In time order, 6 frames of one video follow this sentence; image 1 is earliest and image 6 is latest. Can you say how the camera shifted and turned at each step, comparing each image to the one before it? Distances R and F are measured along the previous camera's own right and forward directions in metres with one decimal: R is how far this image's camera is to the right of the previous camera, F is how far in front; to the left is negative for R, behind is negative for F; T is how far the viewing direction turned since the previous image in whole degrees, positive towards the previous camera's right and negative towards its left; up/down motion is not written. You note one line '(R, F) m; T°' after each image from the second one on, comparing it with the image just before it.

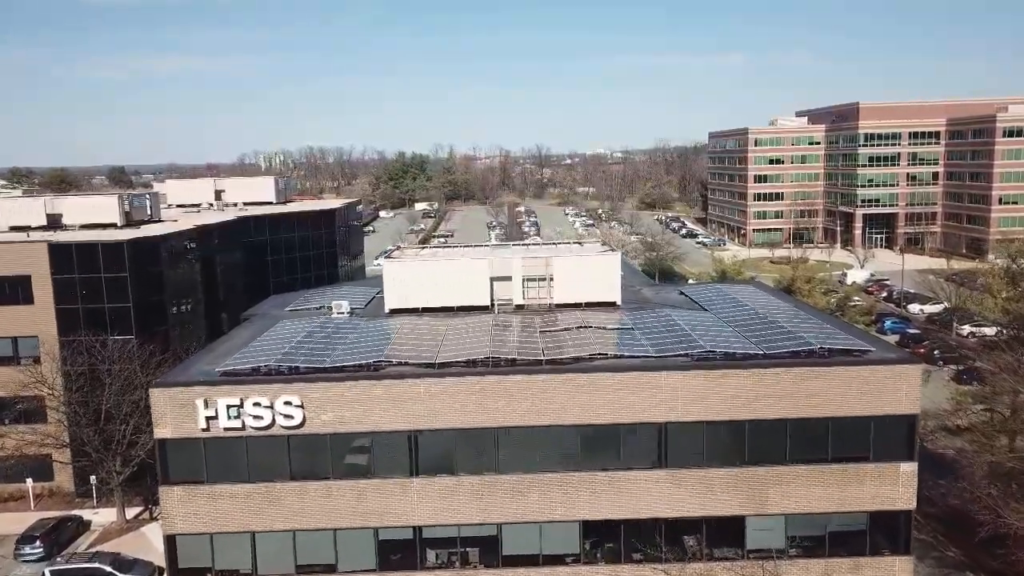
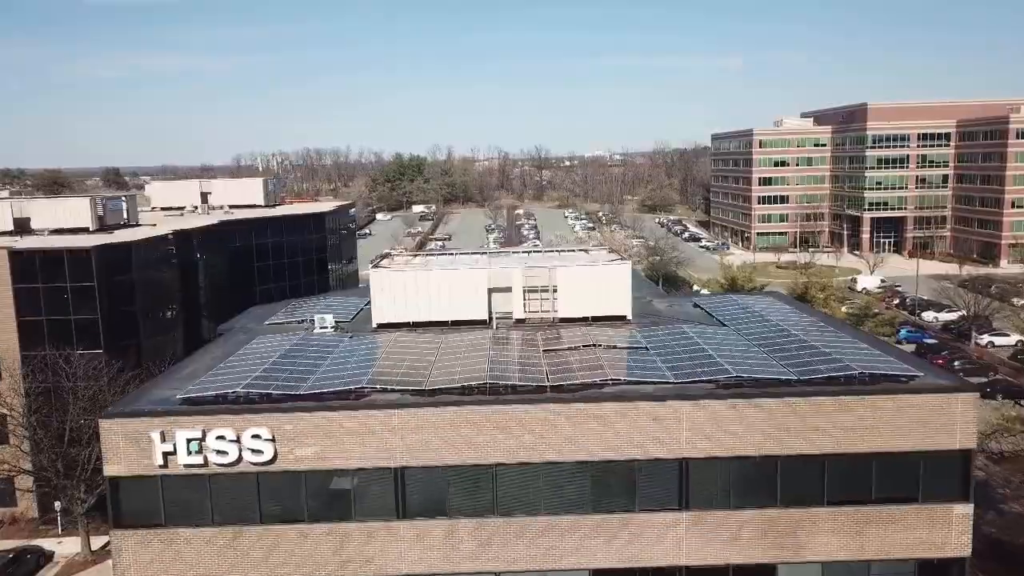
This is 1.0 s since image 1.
(-0.1, +2.6) m; 0°
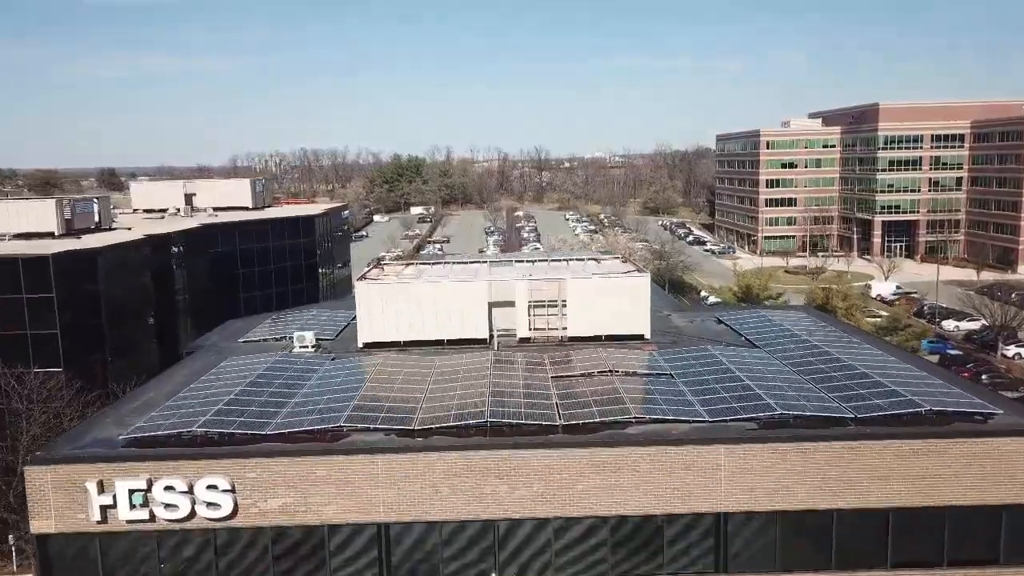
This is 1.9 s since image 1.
(-0.1, +3.0) m; 0°
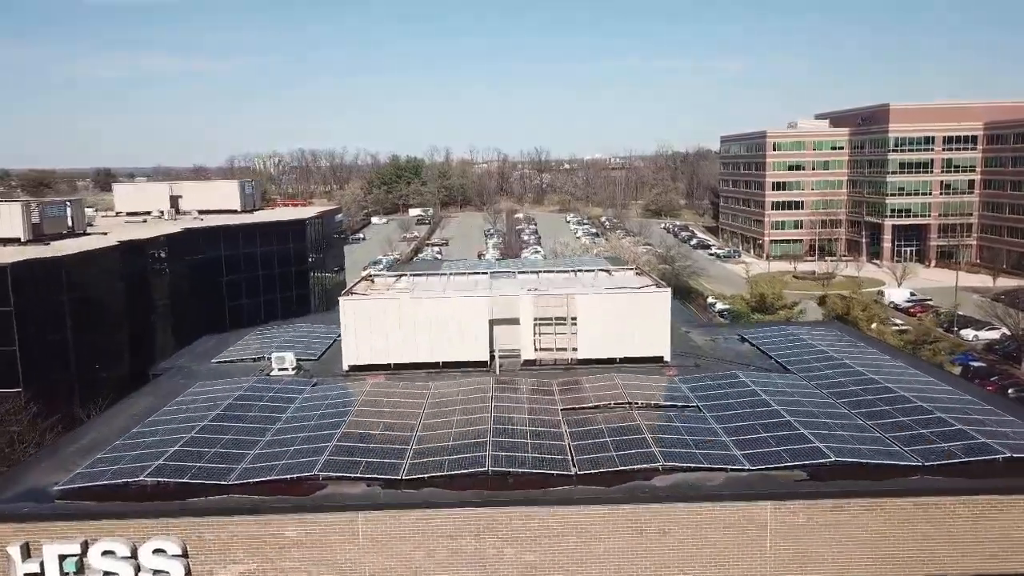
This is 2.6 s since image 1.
(-0.1, +2.5) m; 0°
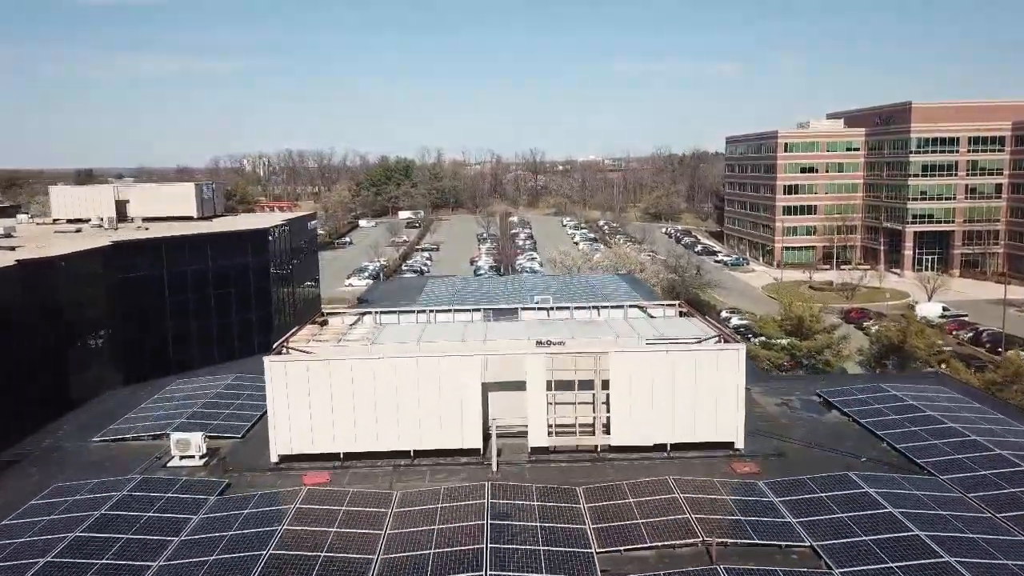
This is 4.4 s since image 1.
(-0.2, +6.5) m; +1°
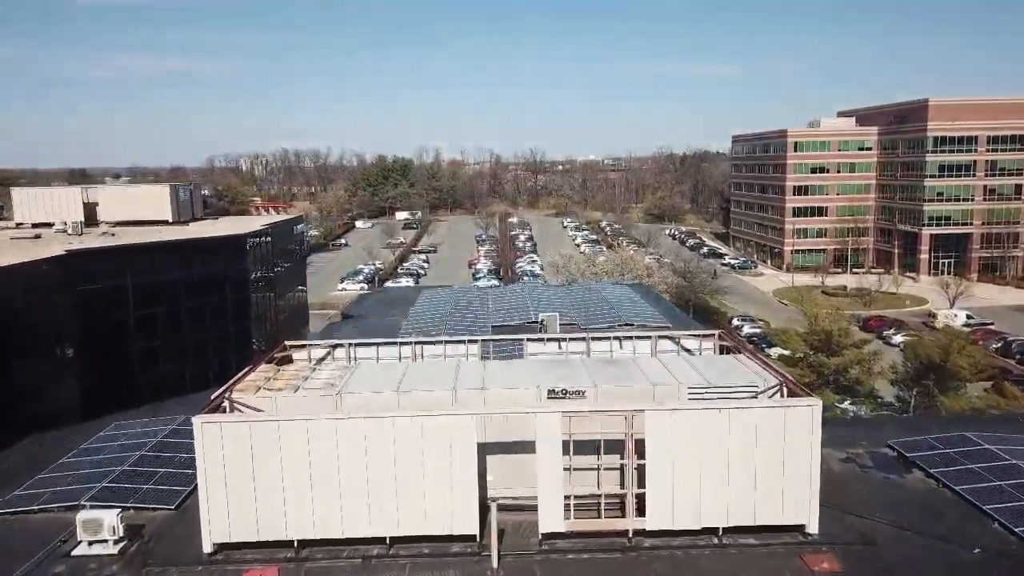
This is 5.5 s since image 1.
(-0.1, +3.4) m; 0°
